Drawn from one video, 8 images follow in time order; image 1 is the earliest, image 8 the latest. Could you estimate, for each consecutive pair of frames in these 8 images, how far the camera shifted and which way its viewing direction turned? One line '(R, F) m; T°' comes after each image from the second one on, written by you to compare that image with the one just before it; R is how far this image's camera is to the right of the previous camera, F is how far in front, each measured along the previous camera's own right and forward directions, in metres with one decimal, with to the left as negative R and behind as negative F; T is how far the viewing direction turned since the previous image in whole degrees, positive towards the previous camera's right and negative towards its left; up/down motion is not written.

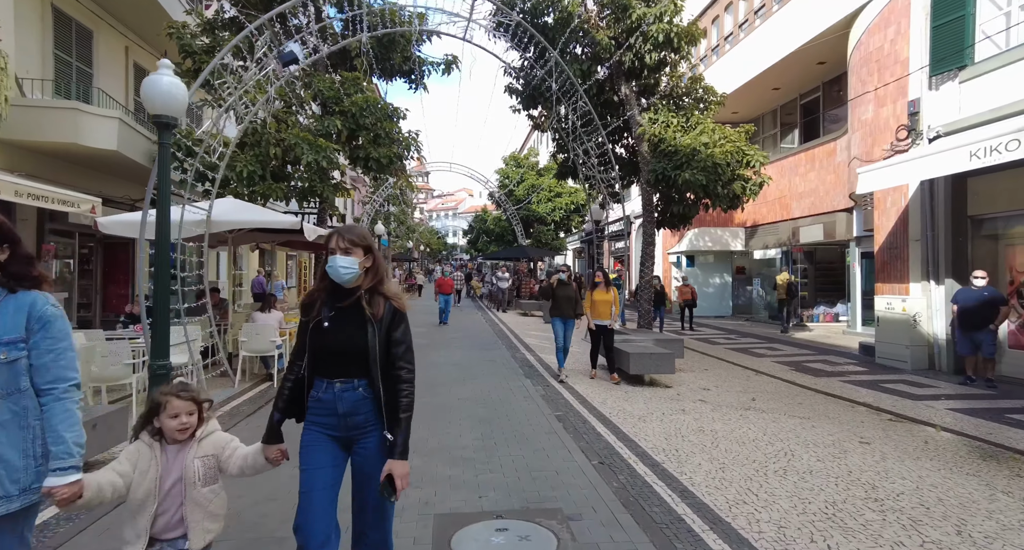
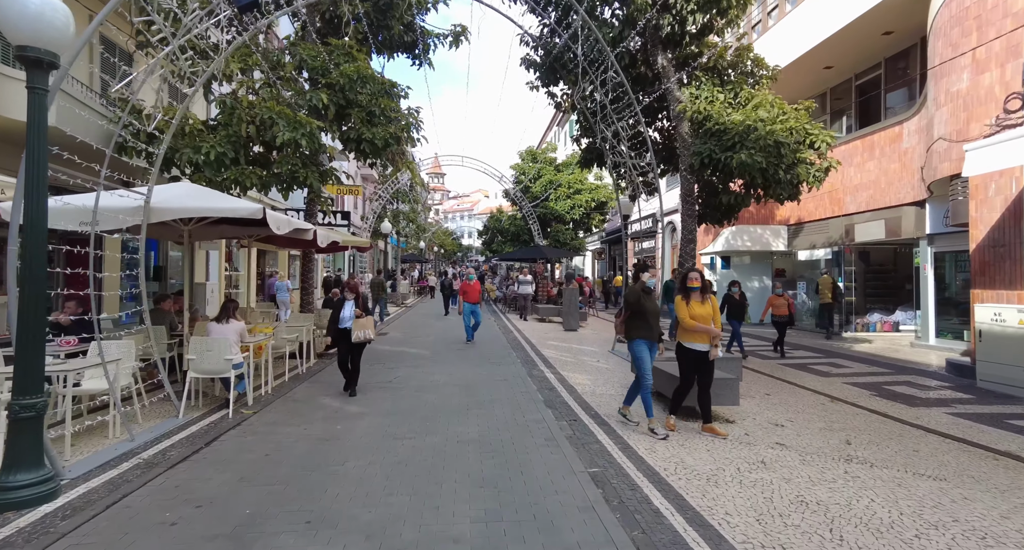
(0.0, +1.7) m; -2°
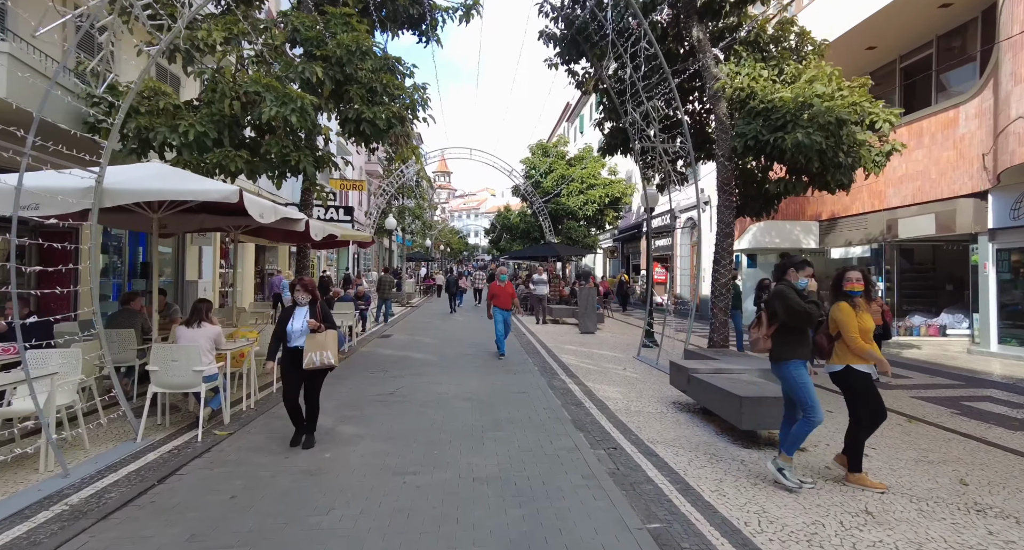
(-0.2, +1.1) m; -1°
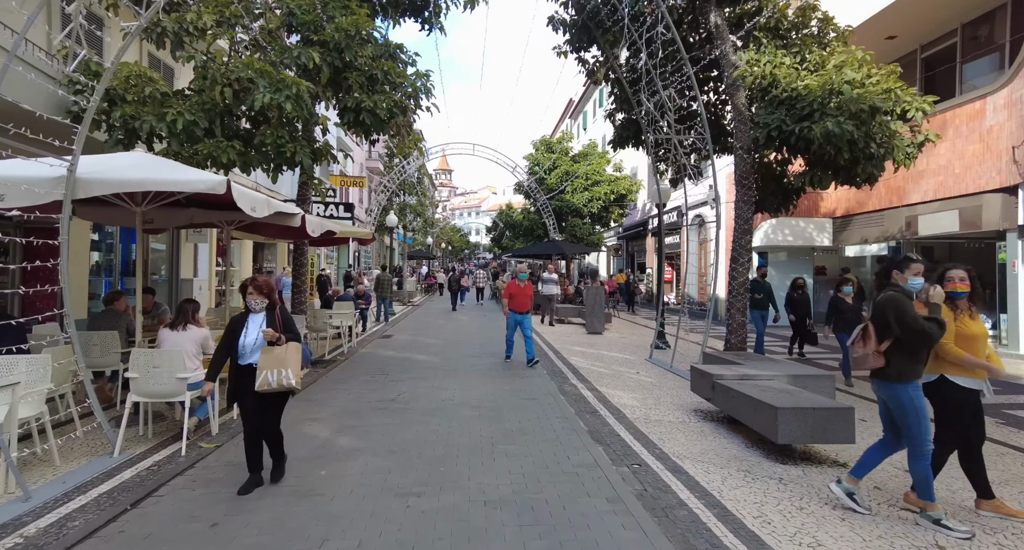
(-0.1, +0.5) m; 0°
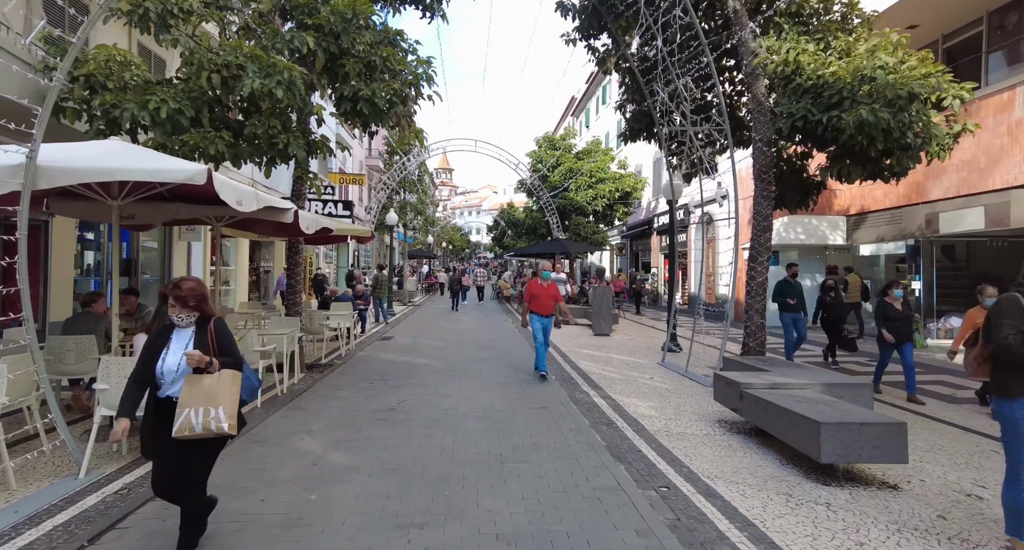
(-0.1, +0.5) m; 0°
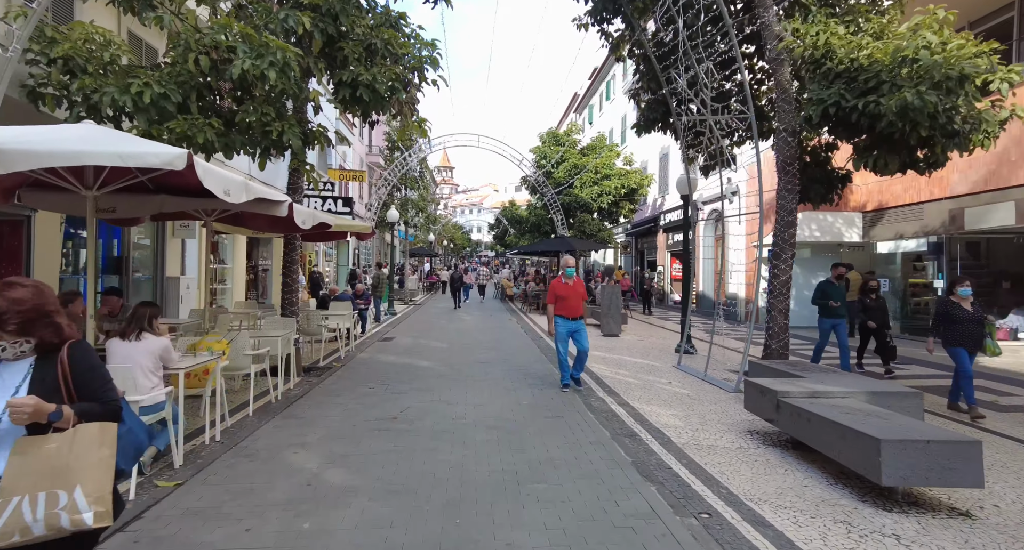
(-0.1, +0.5) m; 0°
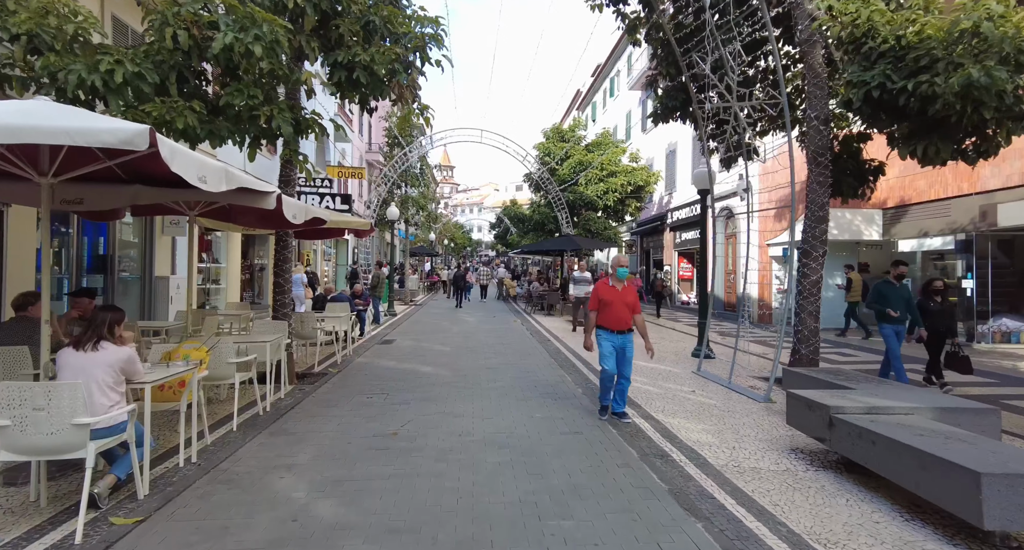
(-0.1, +0.6) m; 0°
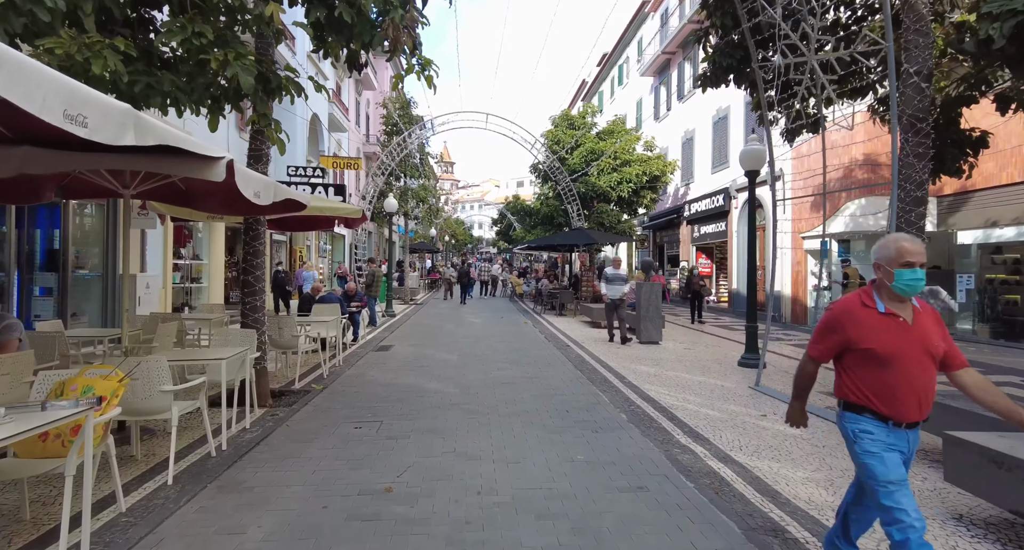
(-0.3, +1.6) m; 0°
